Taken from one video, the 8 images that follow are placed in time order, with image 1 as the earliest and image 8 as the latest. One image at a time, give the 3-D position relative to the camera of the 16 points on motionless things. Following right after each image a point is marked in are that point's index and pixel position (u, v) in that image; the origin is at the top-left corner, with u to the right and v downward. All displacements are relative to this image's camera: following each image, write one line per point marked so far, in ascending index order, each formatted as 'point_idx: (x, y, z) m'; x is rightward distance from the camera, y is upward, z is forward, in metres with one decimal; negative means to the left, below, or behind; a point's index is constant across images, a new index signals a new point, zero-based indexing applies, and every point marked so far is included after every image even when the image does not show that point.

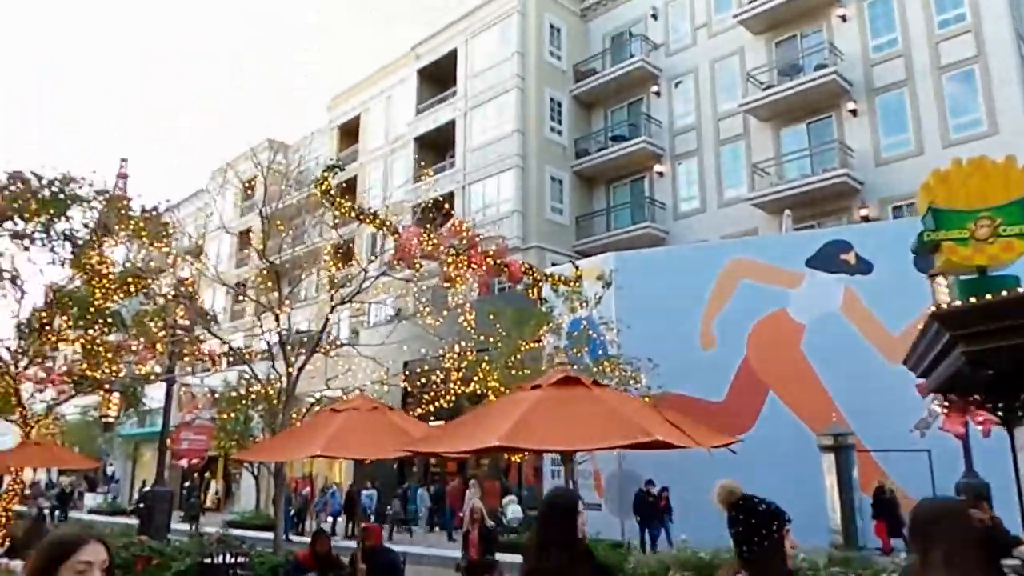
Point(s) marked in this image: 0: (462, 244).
0: (-1.1, +1.0, +16.9) m
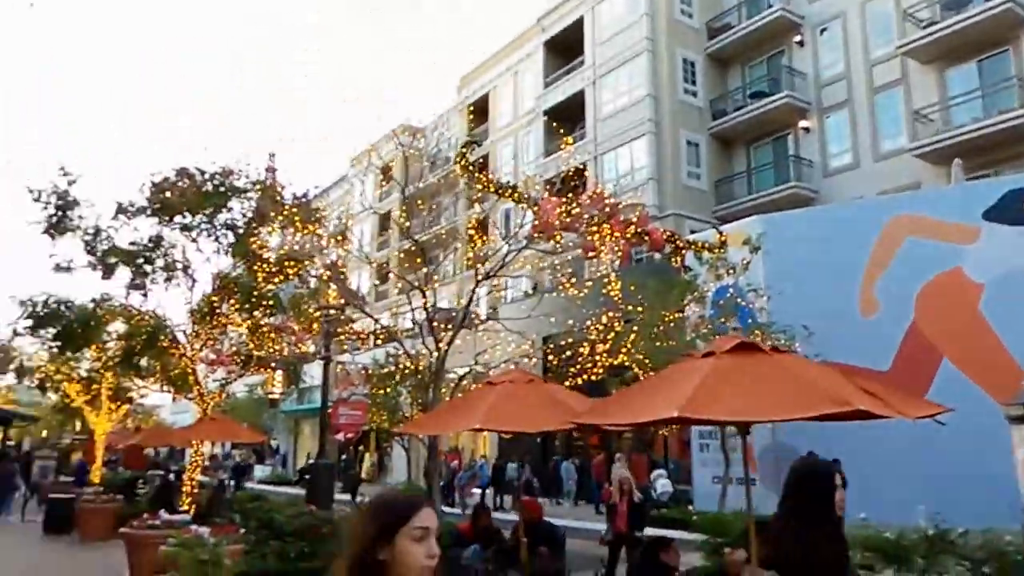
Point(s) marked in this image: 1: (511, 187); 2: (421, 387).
0: (+2.0, +1.6, +16.5) m
1: (0.0, +2.1, +15.9) m
2: (-2.1, -2.3, +17.5) m
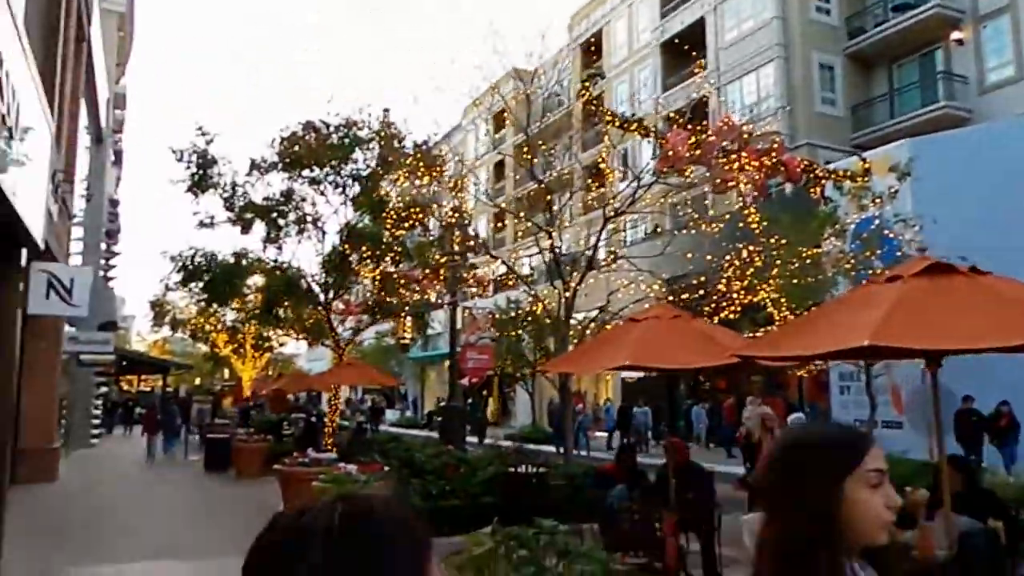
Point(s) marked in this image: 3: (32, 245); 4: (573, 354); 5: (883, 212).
0: (+4.6, +3.0, +15.5) m
1: (+2.5, +3.4, +15.2) m
2: (+0.8, -1.0, +17.5) m
3: (-5.2, +0.5, +8.2) m
4: (+0.6, -0.6, +7.3) m
5: (+9.0, +1.8, +18.4) m
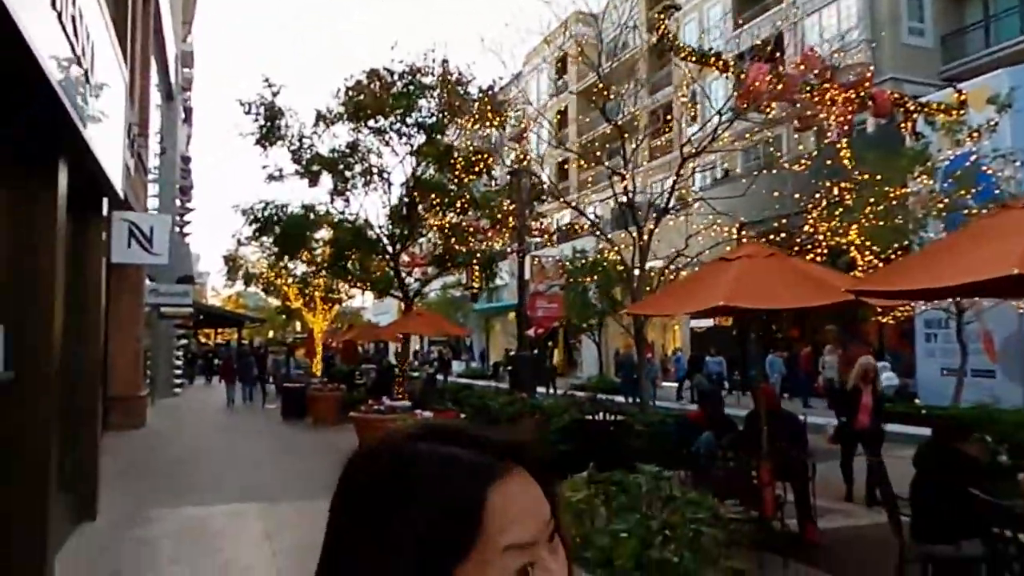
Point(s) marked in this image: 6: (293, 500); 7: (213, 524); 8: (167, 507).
0: (+5.9, +4.1, +14.6) m
1: (+3.8, +4.4, +14.4) m
2: (+2.4, +0.2, +17.1) m
3: (-4.4, +1.0, +8.3) m
4: (+1.4, -0.1, +7.0) m
5: (+10.6, +3.2, +17.1) m
6: (-2.7, -2.7, +9.6) m
7: (-3.3, -2.6, +8.4) m
8: (-4.2, -2.7, +9.3) m
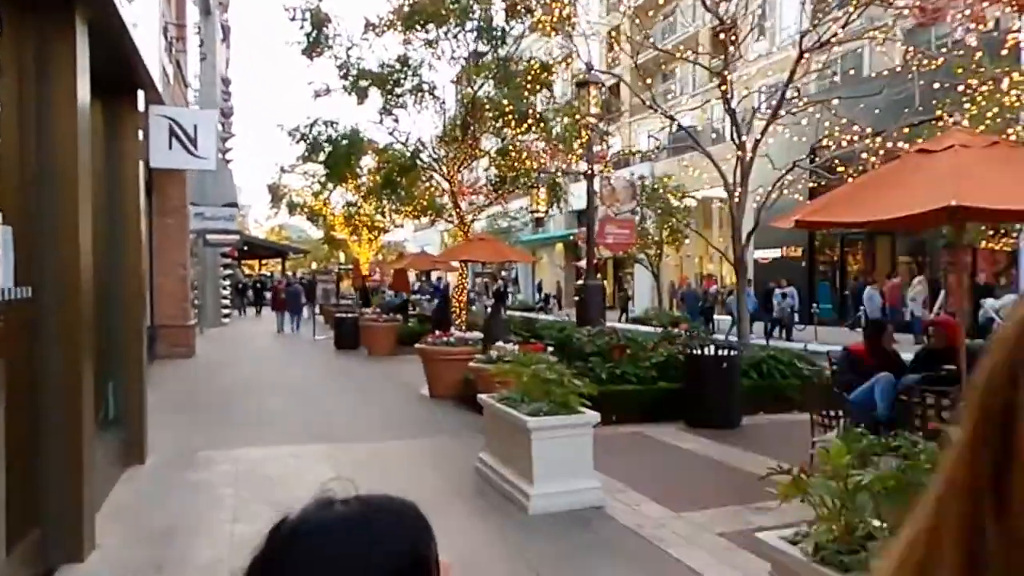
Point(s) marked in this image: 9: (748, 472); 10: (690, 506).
0: (+7.3, +5.4, +12.4) m
1: (+5.2, +5.8, +12.3) m
2: (+3.9, +1.8, +15.4) m
3: (-3.3, +1.9, +7.0) m
4: (+2.4, +0.6, +5.5) m
5: (+12.1, +4.7, +14.8) m
6: (-1.6, -1.7, +8.5) m
7: (-2.3, -1.8, +7.3) m
8: (-3.1, -1.7, +8.3) m
9: (+2.1, -1.6, +6.6) m
10: (+1.3, -1.7, +5.8) m
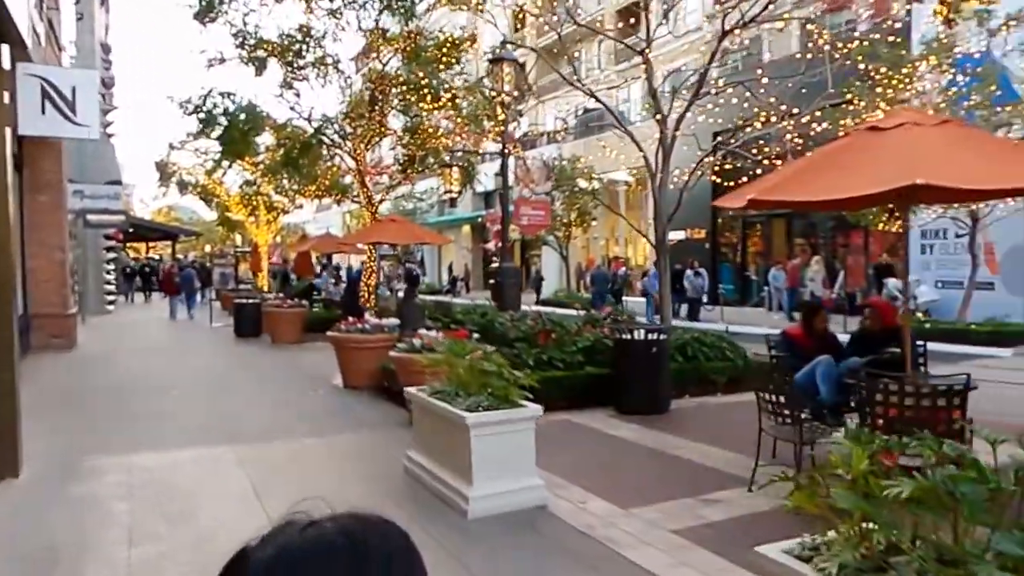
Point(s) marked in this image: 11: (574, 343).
0: (+5.9, +5.7, +12.7) m
1: (+3.8, +6.1, +12.3) m
2: (+2.1, +2.2, +15.3) m
3: (-3.9, +2.0, +6.0) m
4: (+1.9, +0.8, +5.3) m
5: (+10.3, +5.2, +15.7) m
6: (-2.4, -1.5, +7.8) m
7: (-2.9, -1.6, +6.6) m
8: (-3.9, -1.6, +7.4) m
9: (+1.5, -1.5, +6.4) m
10: (+0.9, -1.5, +5.5) m
11: (+0.8, -0.7, +9.7) m
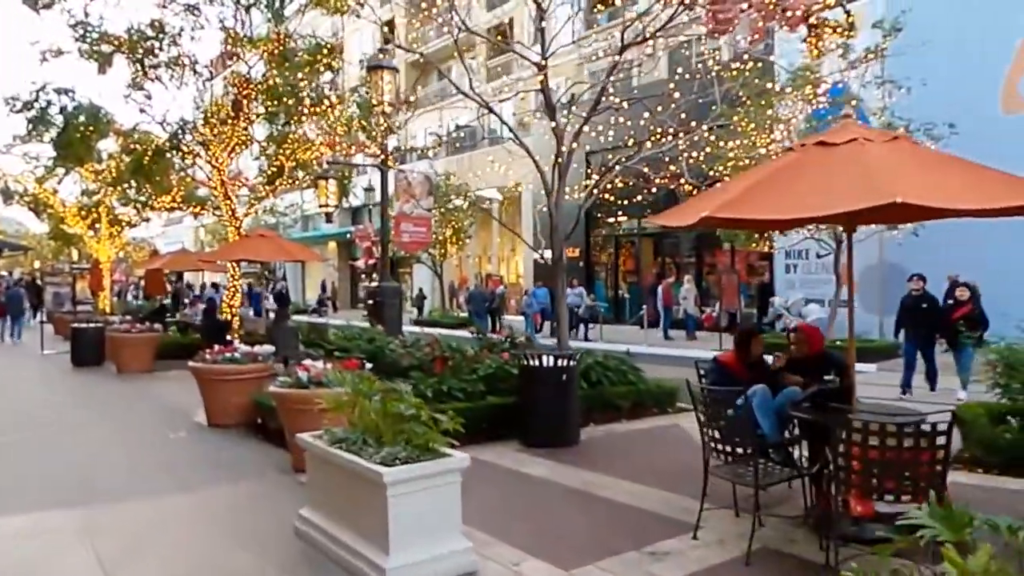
0: (+4.0, +5.4, +12.9) m
1: (+2.0, +5.7, +12.2) m
2: (-0.1, +1.8, +14.8) m
3: (-4.5, +1.8, +4.5) m
4: (+1.4, +0.6, +4.8) m
5: (+7.8, +4.8, +16.7) m
6: (-3.3, -1.8, +6.5) m
7: (-3.5, -1.8, +5.2) m
8: (-4.6, -1.8, +5.8) m
9: (+0.8, -1.7, +5.9) m
10: (+0.4, -1.7, +4.8) m
11: (-0.5, -1.0, +8.9) m
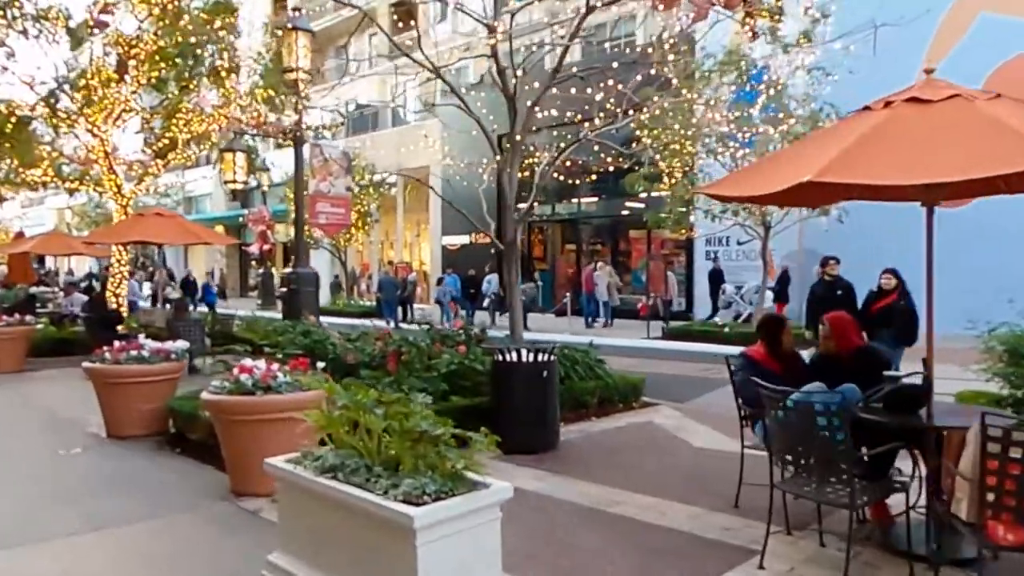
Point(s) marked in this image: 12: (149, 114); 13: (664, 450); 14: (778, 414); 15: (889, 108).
0: (+3.0, +5.6, +12.4) m
1: (+1.1, +6.0, +11.3) m
2: (-1.4, +2.0, +13.6) m
3: (-4.1, +1.9, +2.9) m
4: (+1.6, +0.7, +4.0) m
5: (+6.3, +5.1, +16.6) m
6: (-3.3, -1.7, +5.1) m
7: (-3.3, -1.7, +3.7) m
8: (-4.5, -1.7, +4.2) m
9: (+0.9, -1.6, +5.0) m
10: (+0.6, -1.6, +3.9) m
11: (-0.8, -0.8, +7.8) m
12: (-8.4, +4.1, +17.5) m
13: (+1.5, -1.6, +7.3) m
14: (+1.6, -0.8, +4.5) m
15: (+2.0, +1.0, +4.2) m
